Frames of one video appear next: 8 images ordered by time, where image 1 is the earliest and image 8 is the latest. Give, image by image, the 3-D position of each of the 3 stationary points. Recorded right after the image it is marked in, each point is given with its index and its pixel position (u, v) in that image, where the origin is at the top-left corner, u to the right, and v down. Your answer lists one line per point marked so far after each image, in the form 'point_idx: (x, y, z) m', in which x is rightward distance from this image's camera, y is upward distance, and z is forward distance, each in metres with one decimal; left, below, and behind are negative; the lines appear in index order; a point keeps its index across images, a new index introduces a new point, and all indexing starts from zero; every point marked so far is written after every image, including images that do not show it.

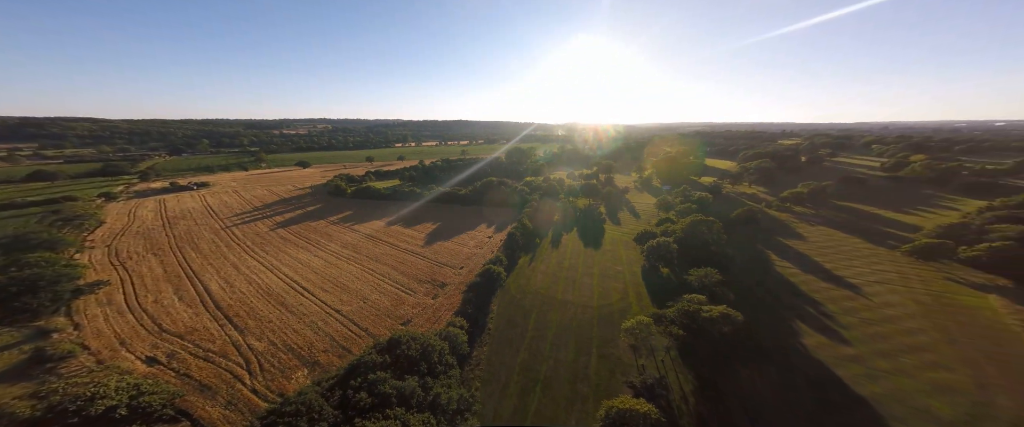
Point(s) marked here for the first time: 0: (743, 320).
0: (+13.8, -6.9, +18.0) m
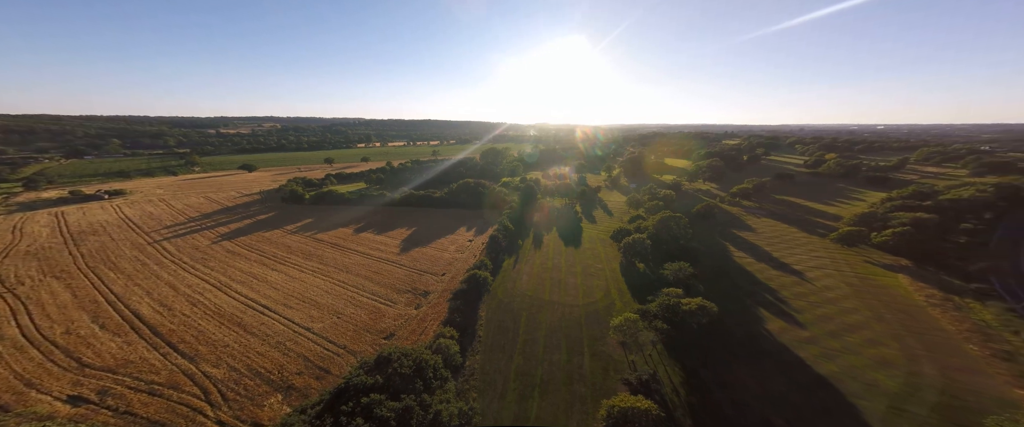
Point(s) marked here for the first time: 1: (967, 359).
0: (+13.3, -6.7, +19.7) m
1: (+29.8, -10.5, +19.1) m
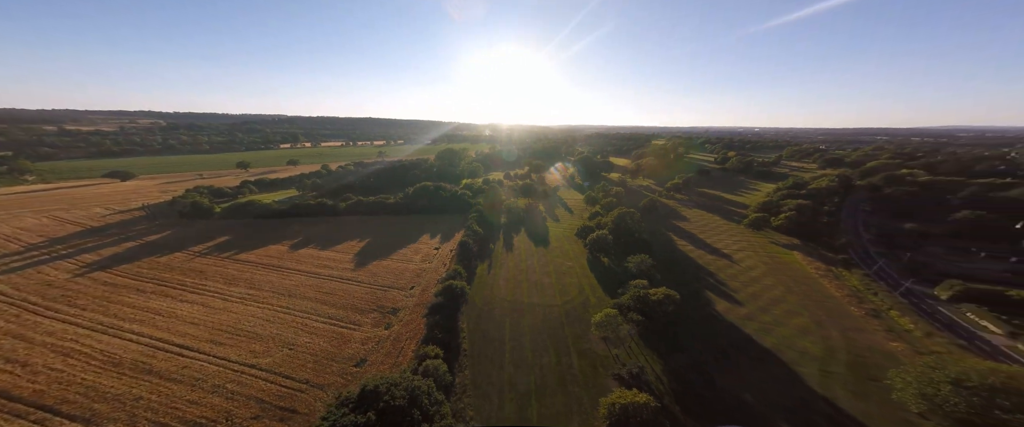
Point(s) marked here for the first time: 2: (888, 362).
0: (+12.2, -6.4, +22.1) m
1: (+28.6, -9.3, +25.0) m
2: (+26.6, -10.8, +21.1) m
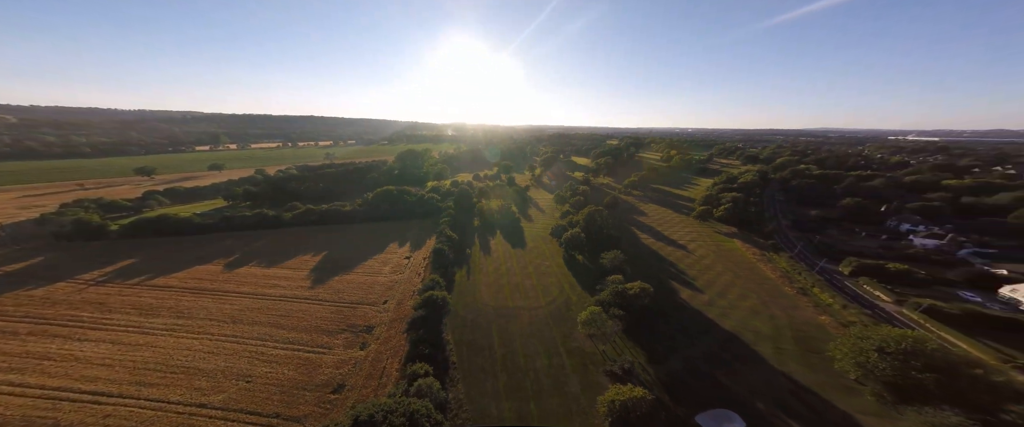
0: (+10.9, -6.1, +23.4) m
1: (+26.7, -8.4, +29.0) m
2: (+25.5, -9.9, +24.9) m
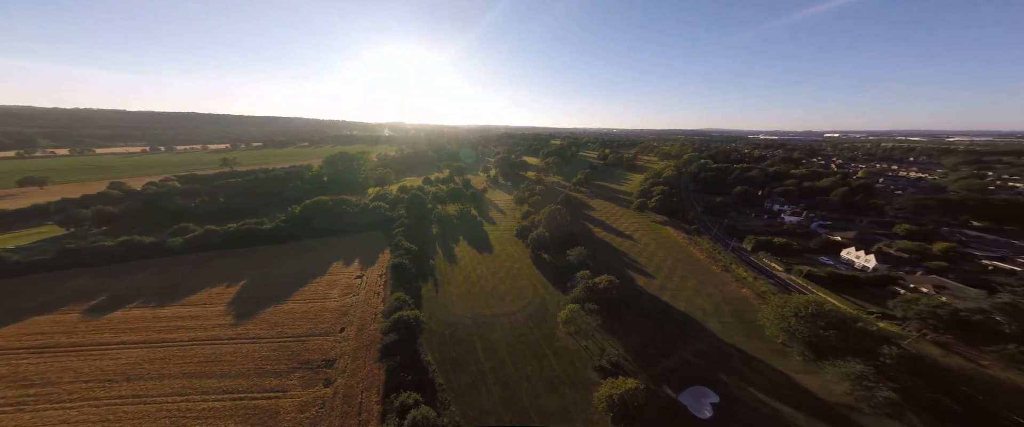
0: (+8.8, -5.7, +24.8) m
1: (+23.1, -7.0, +33.7) m
2: (+23.0, -8.7, +29.4) m
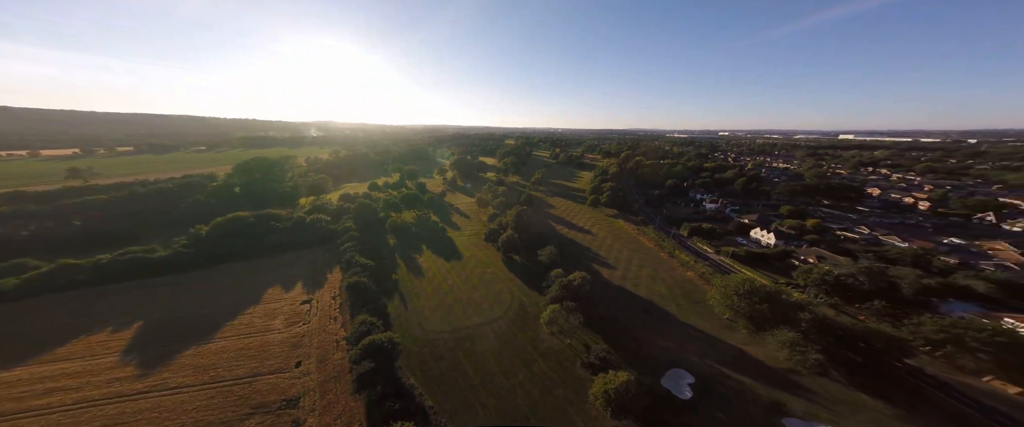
0: (+6.8, -5.4, +25.5) m
1: (+19.2, -6.0, +36.9) m
2: (+19.9, -7.6, +32.7) m
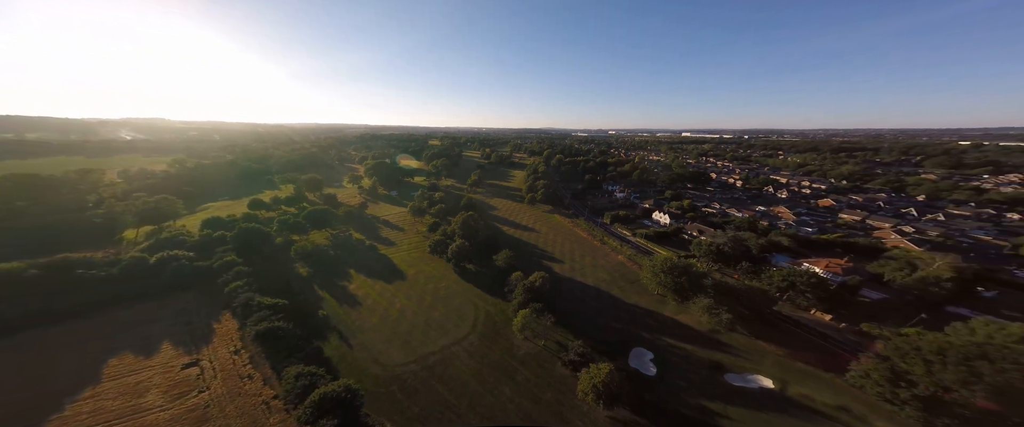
0: (+3.4, -5.2, +25.8) m
1: (+12.4, -4.9, +40.1) m
2: (+14.3, -6.4, +36.2) m
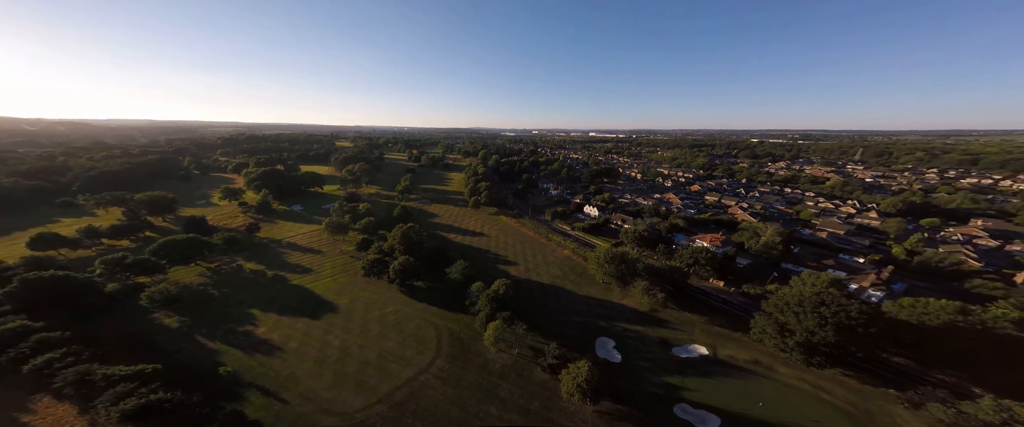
0: (+0.2, -5.4, +25.5) m
1: (+5.8, -4.6, +41.5) m
2: (+8.6, -5.9, +38.1) m
